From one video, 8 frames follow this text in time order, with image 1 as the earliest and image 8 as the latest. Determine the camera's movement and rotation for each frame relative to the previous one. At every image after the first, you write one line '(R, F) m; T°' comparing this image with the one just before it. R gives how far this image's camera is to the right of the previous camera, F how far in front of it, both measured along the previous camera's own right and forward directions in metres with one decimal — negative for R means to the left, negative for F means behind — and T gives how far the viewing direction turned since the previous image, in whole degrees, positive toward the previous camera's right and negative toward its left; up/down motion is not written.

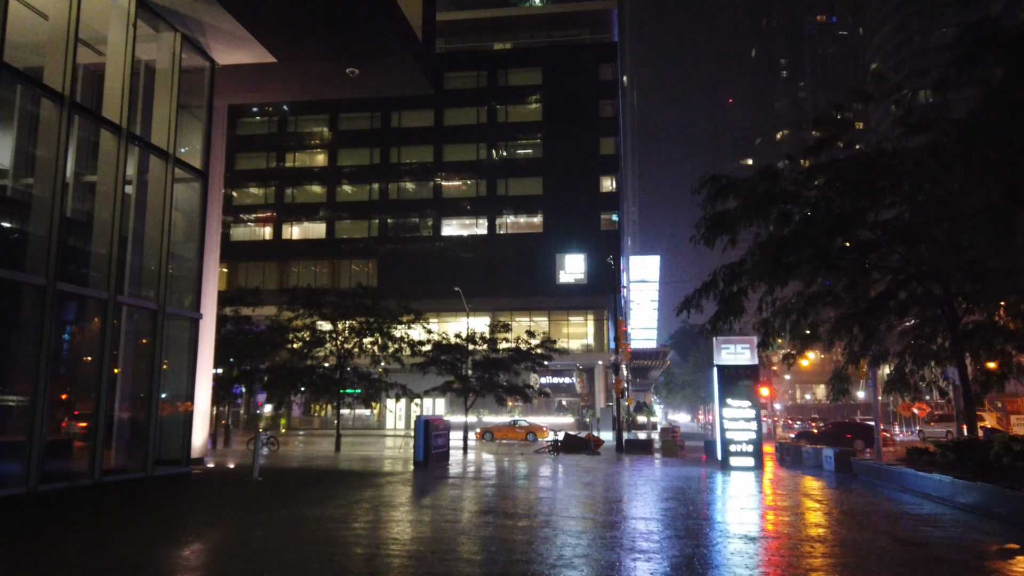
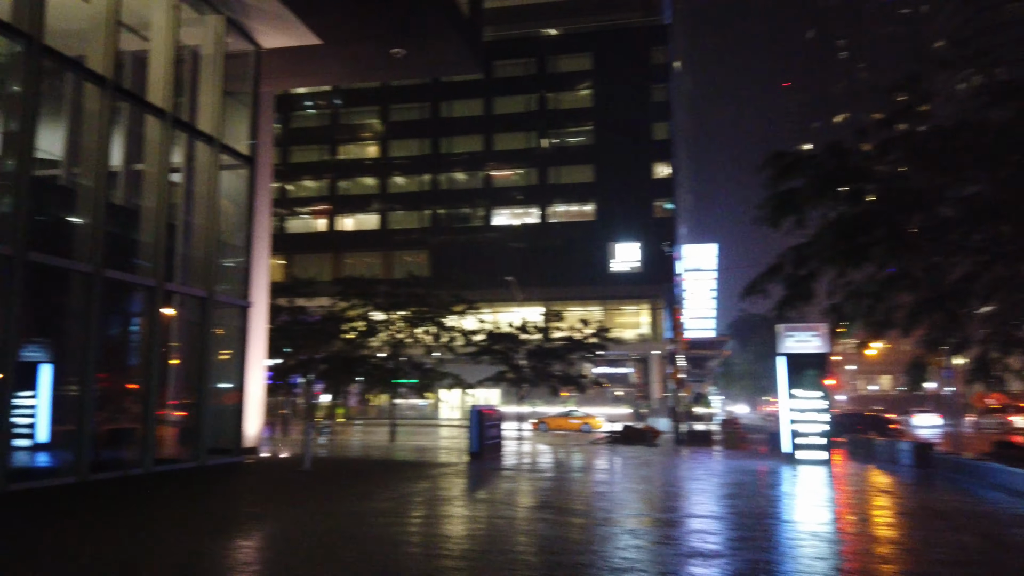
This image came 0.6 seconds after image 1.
(0.0, +0.6) m; -4°
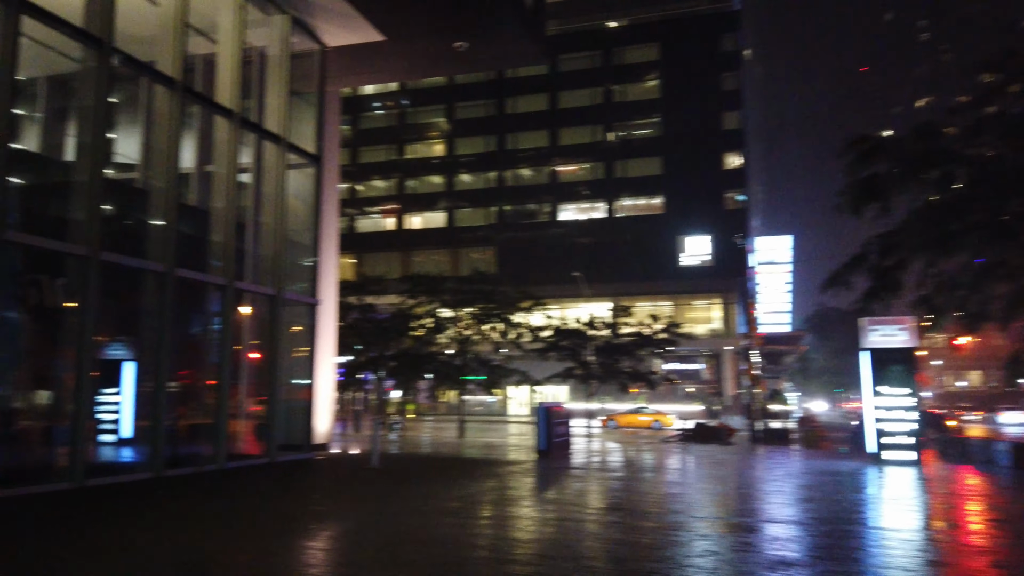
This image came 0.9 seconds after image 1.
(0.0, +0.3) m; -5°
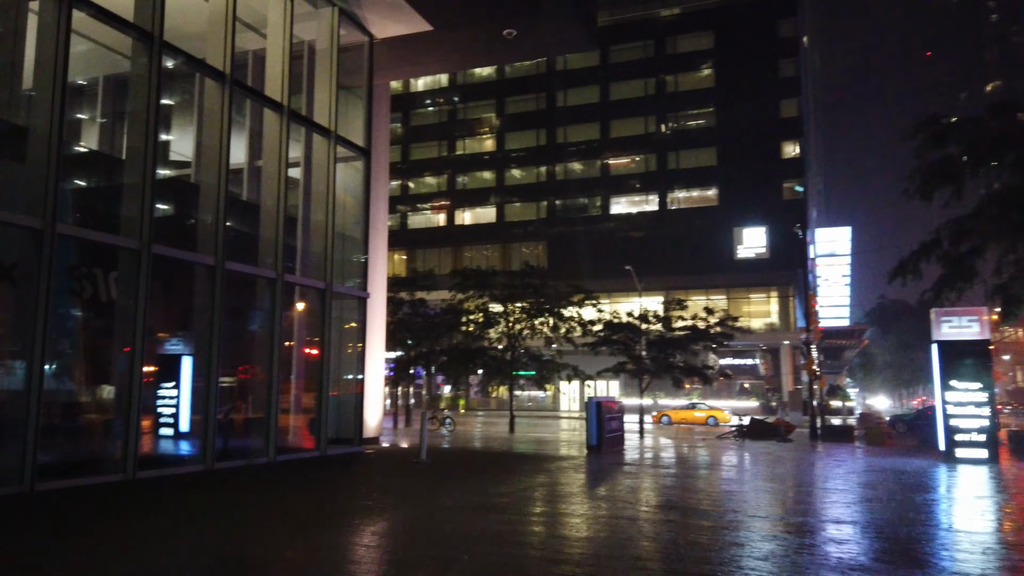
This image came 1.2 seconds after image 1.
(0.0, +0.3) m; -4°
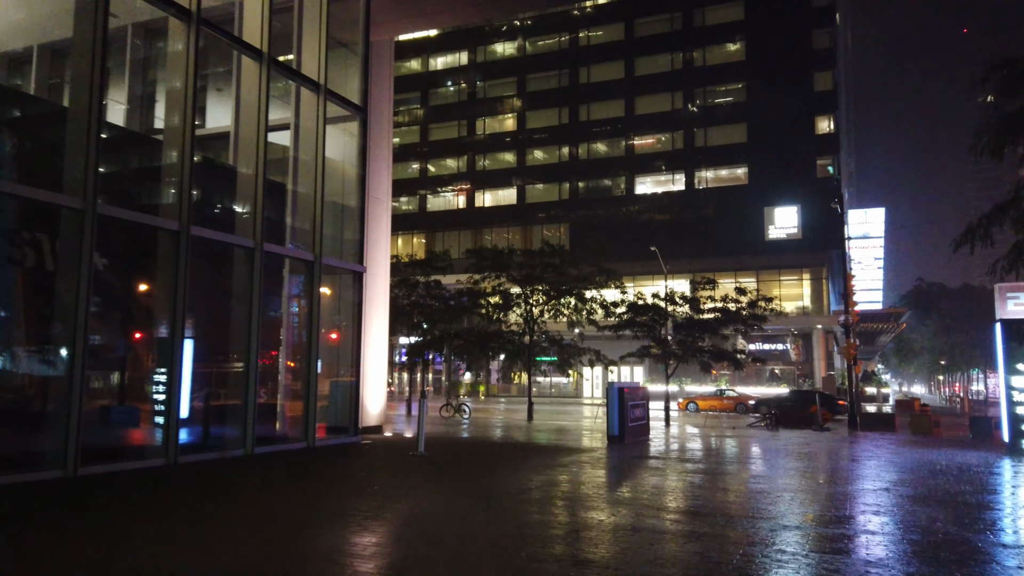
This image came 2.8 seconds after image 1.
(+0.2, +1.7) m; -2°
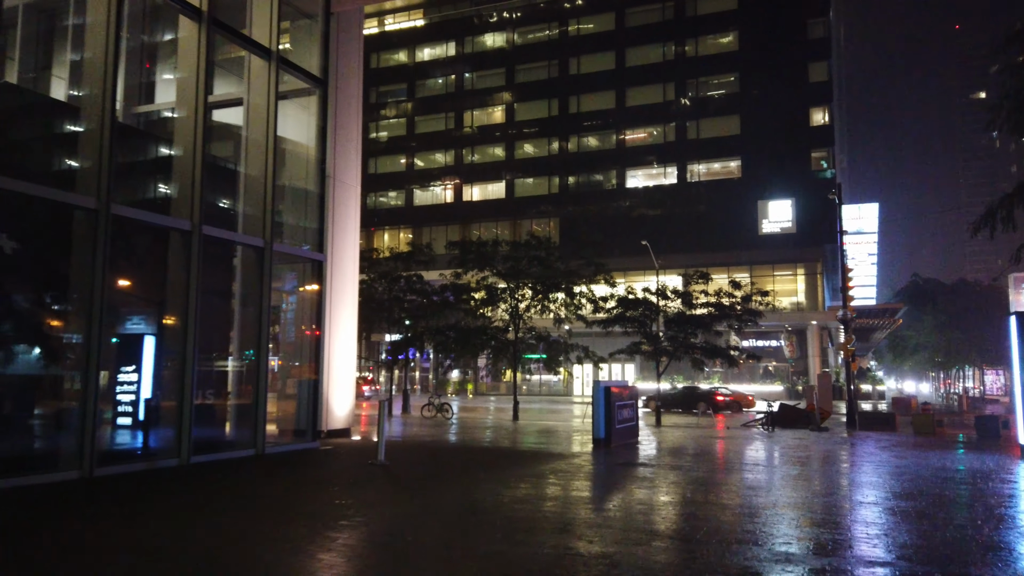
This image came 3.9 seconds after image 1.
(+0.3, +1.3) m; +1°
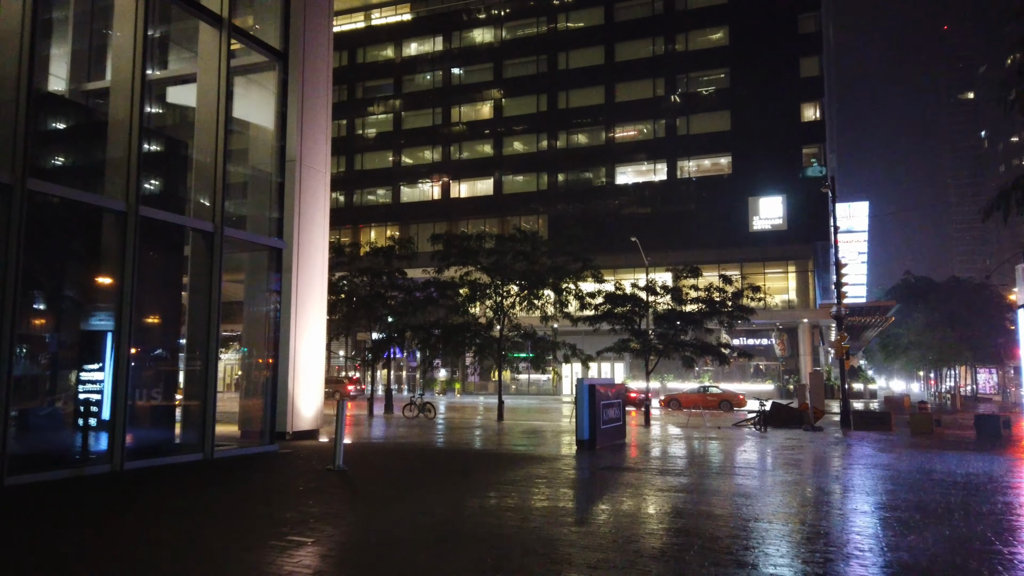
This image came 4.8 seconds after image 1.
(+0.3, +1.0) m; +1°
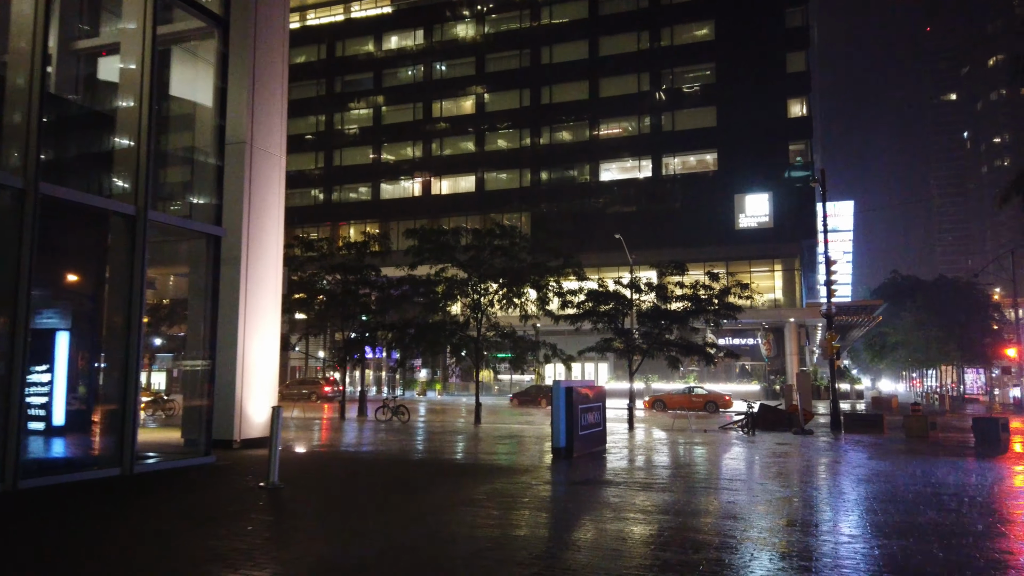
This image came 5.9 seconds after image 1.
(+0.3, +1.3) m; +1°
